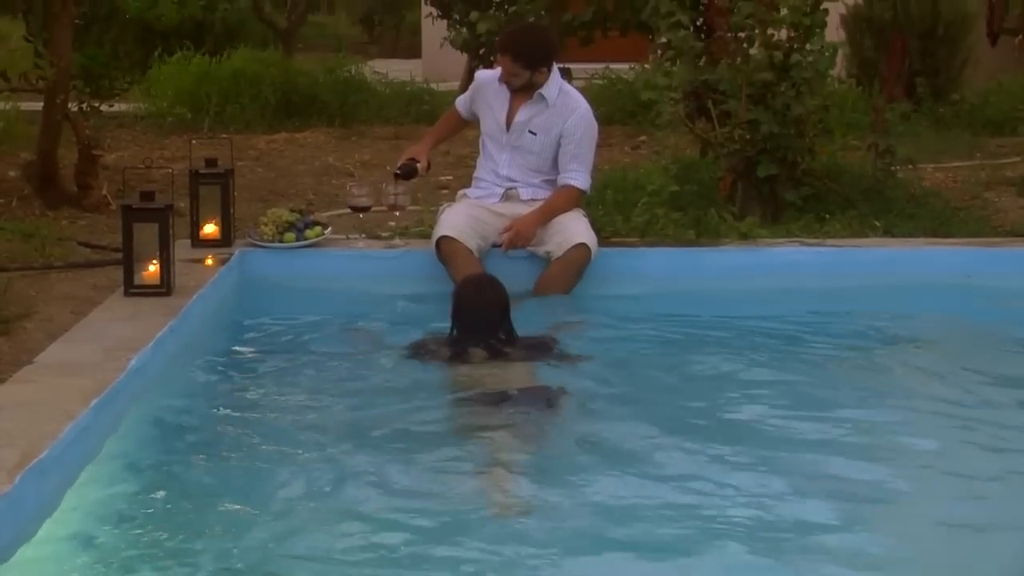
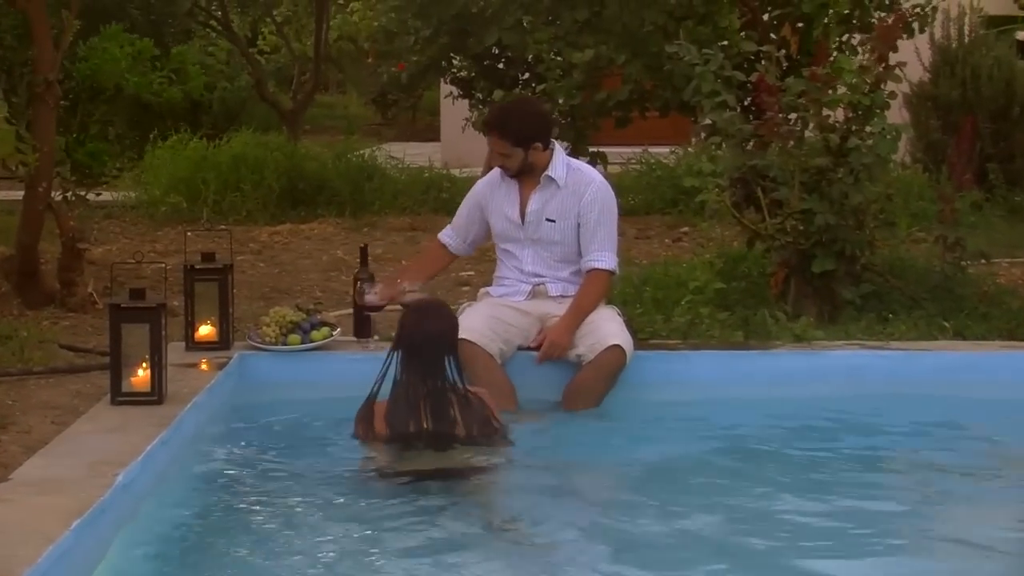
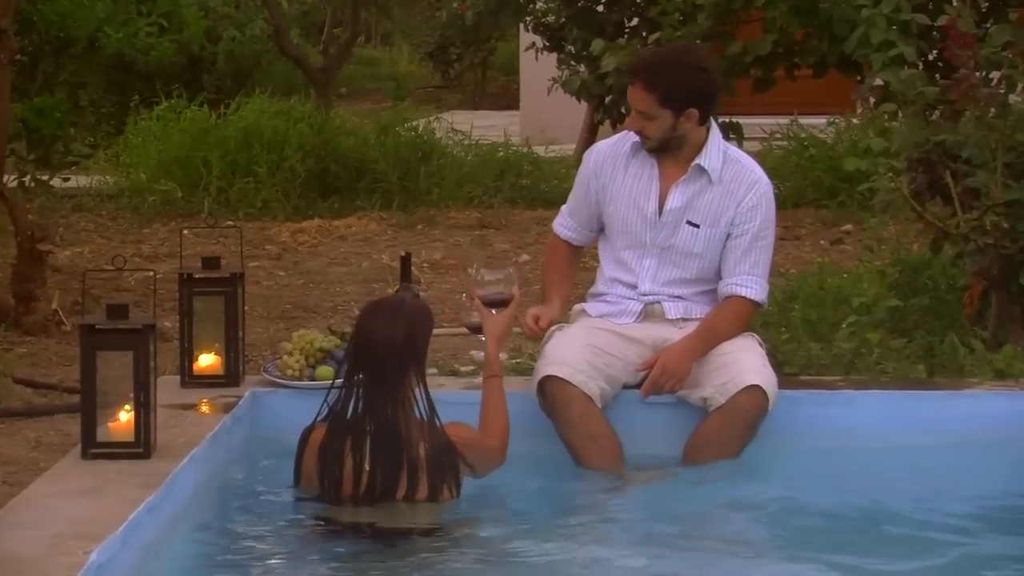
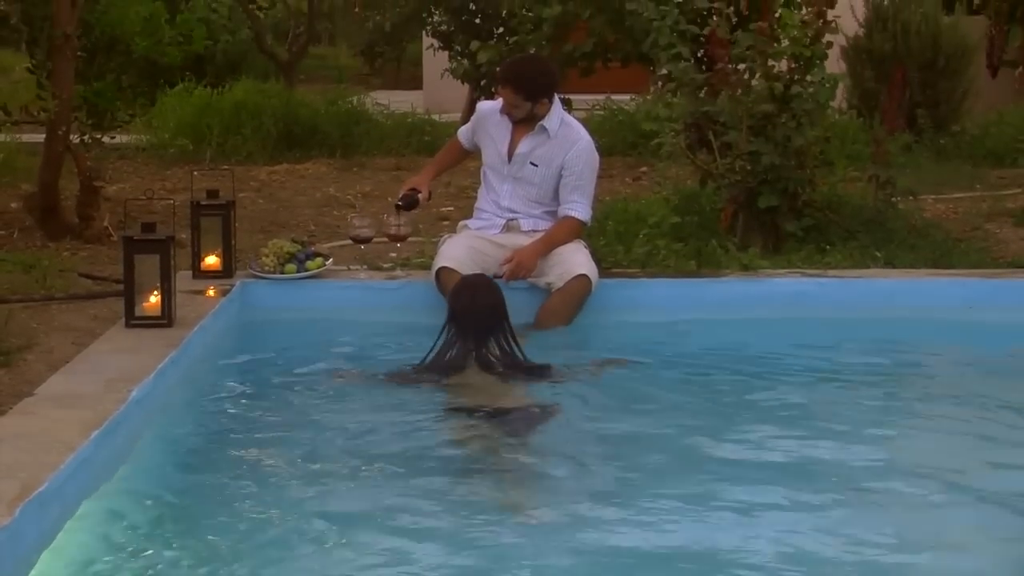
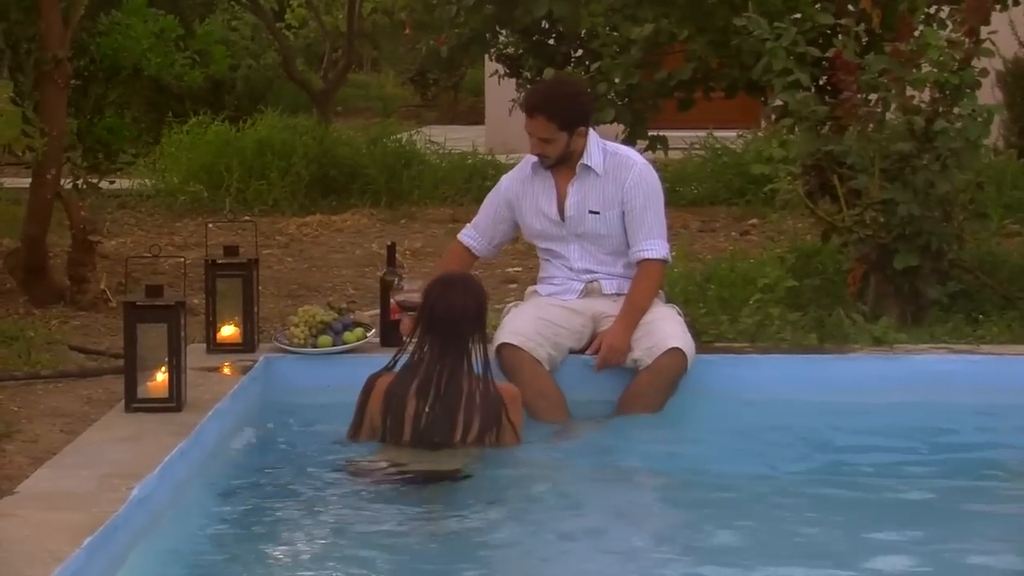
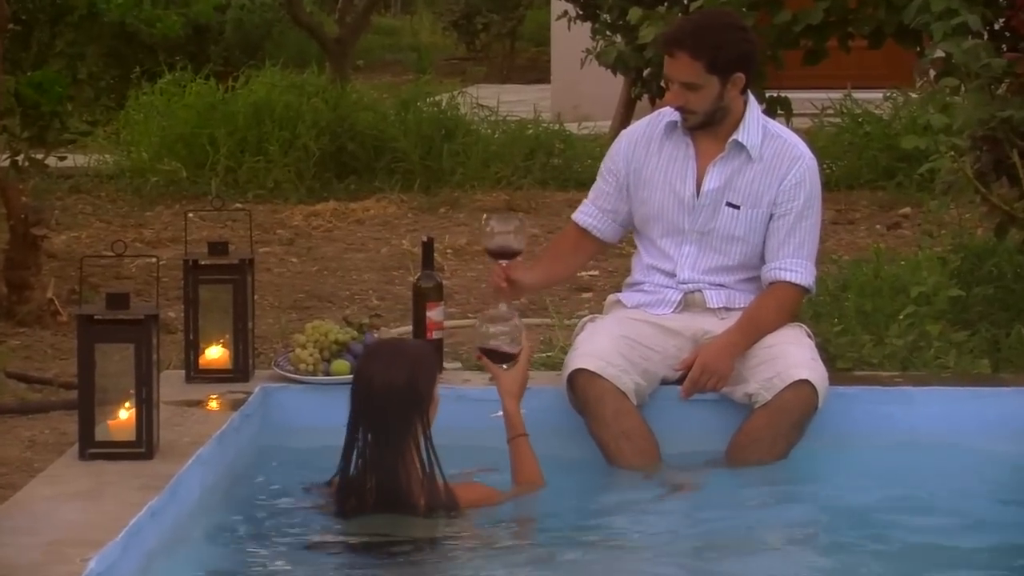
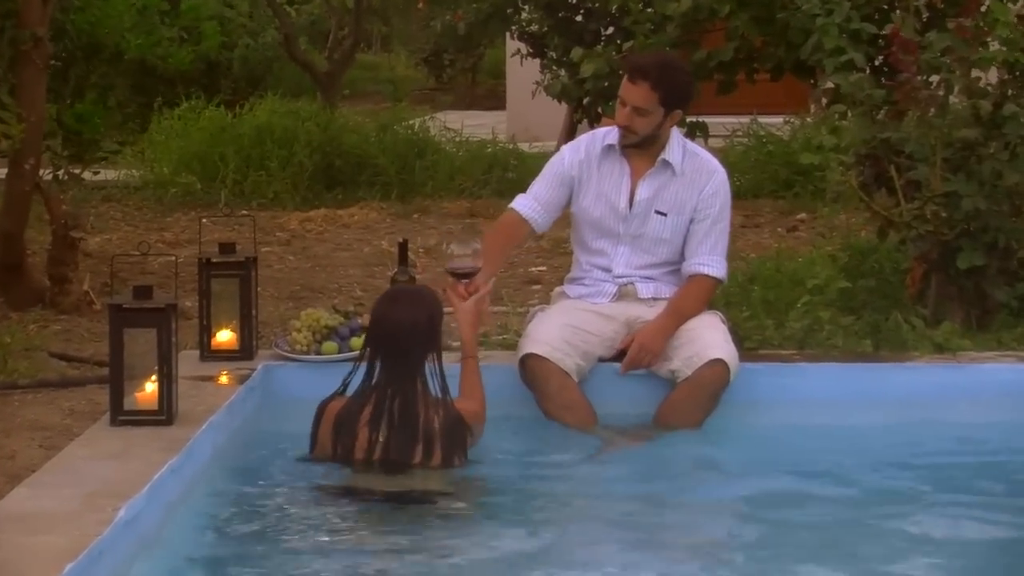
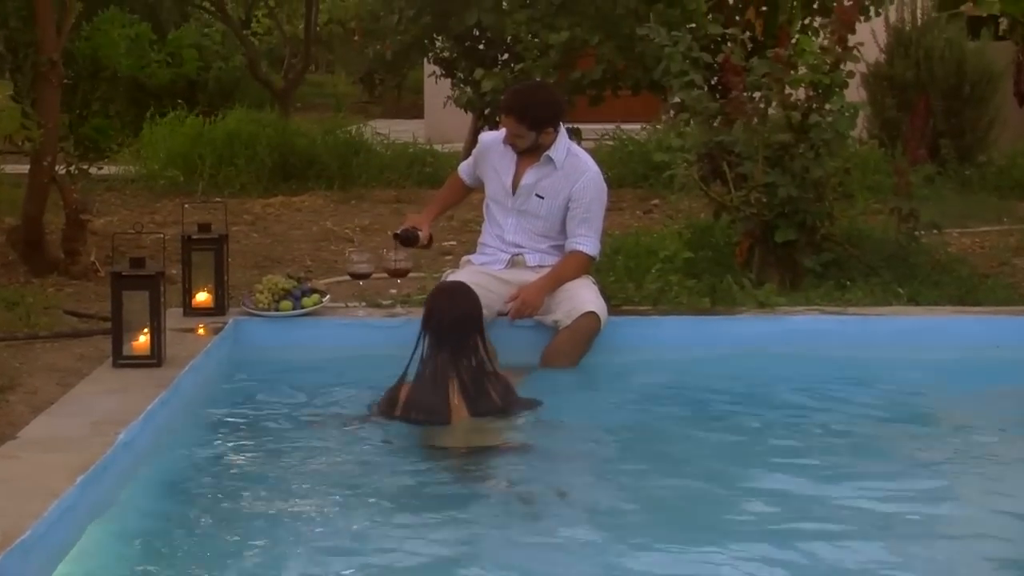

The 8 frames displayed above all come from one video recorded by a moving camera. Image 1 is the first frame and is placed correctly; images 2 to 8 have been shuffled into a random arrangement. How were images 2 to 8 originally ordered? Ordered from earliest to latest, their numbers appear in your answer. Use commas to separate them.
4, 8, 2, 5, 7, 3, 6
